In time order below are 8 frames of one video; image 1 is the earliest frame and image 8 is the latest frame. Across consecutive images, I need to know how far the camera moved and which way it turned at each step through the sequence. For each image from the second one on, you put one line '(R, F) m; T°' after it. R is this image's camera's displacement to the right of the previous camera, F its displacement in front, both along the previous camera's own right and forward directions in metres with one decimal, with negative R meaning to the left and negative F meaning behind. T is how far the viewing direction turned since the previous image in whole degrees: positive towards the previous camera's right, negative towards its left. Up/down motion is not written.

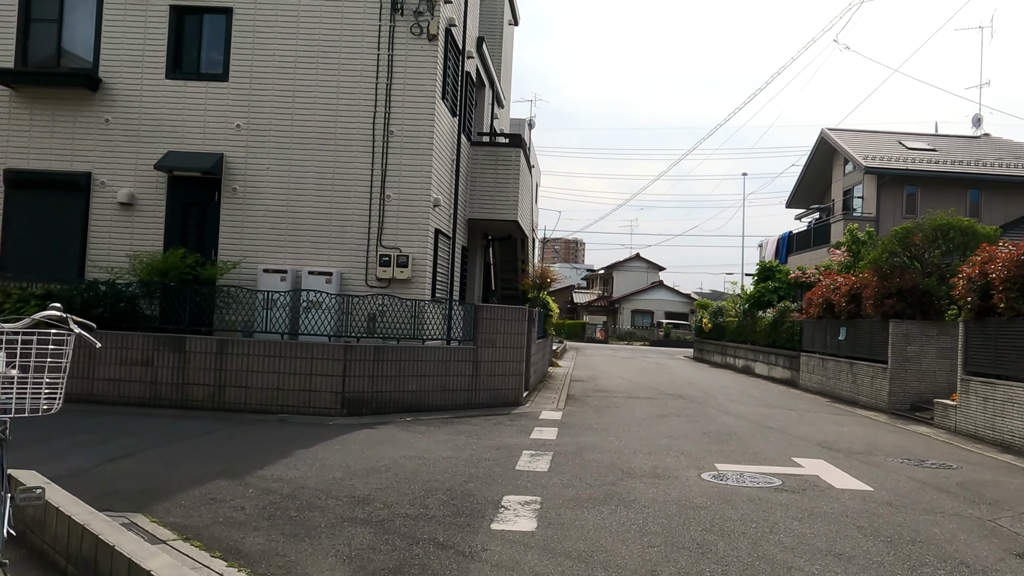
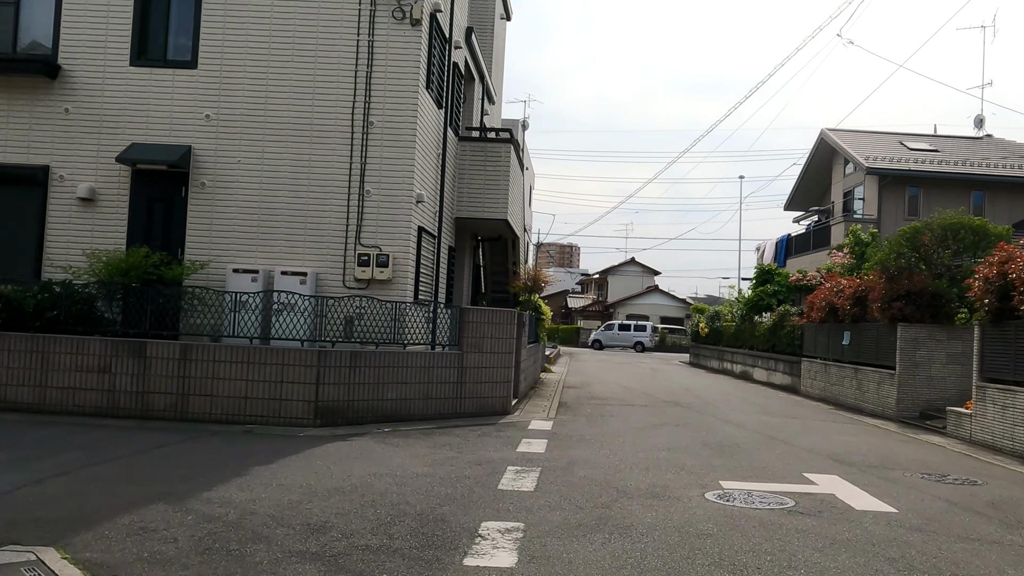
(+0.1, +0.7) m; 0°
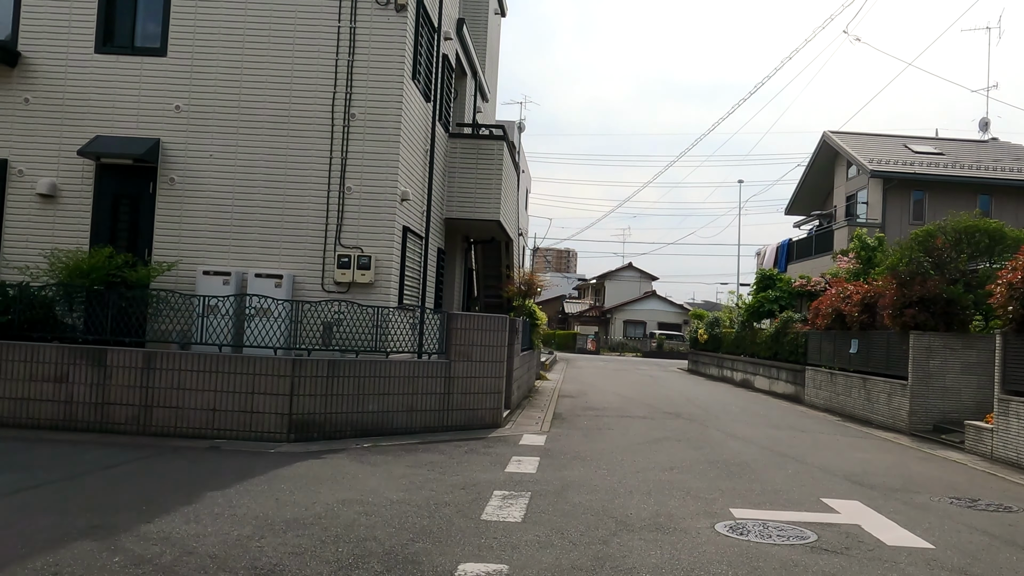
(+0.1, +0.7) m; 0°
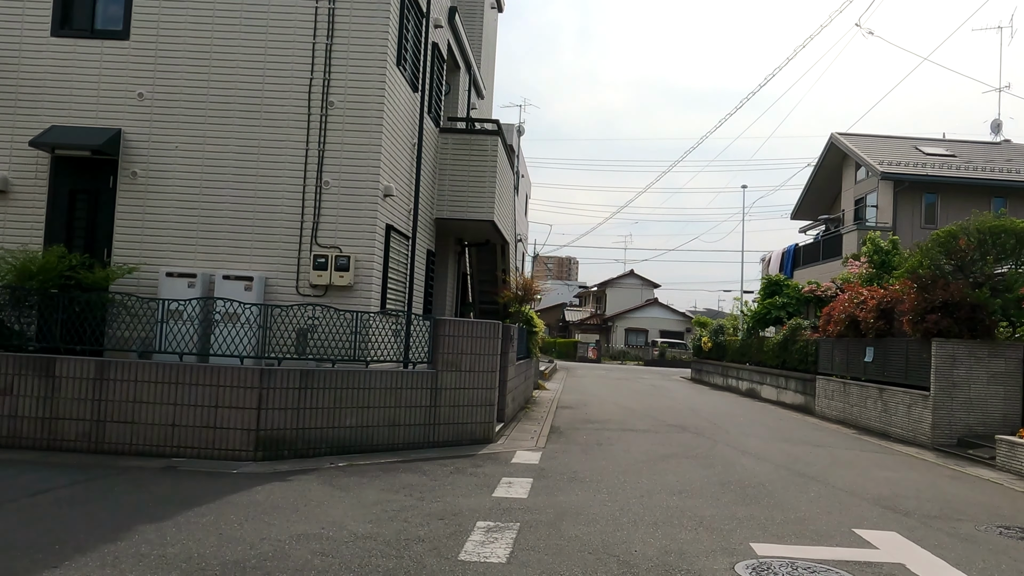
(+0.1, +0.8) m; 0°
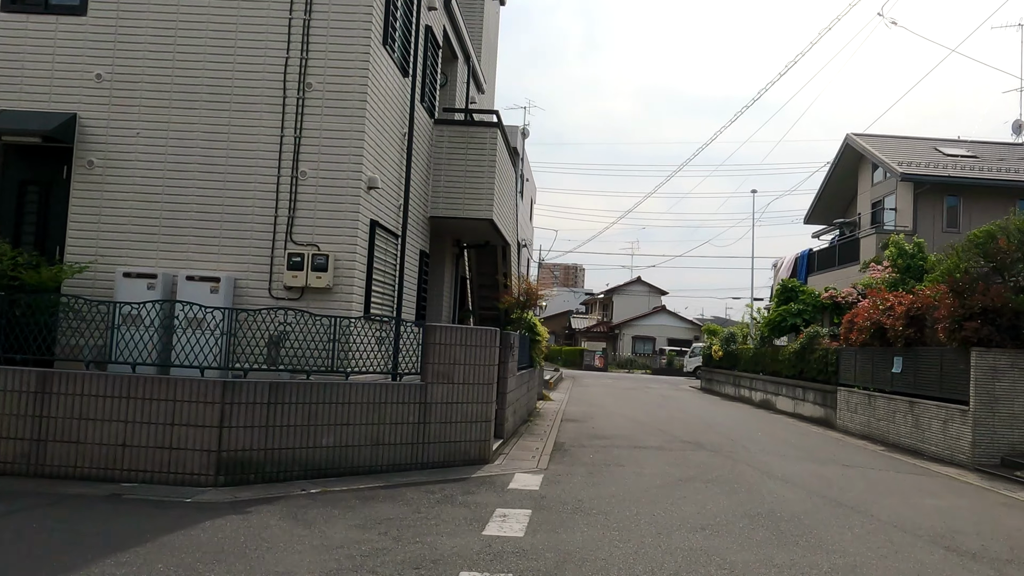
(+0.1, +1.0) m; 0°
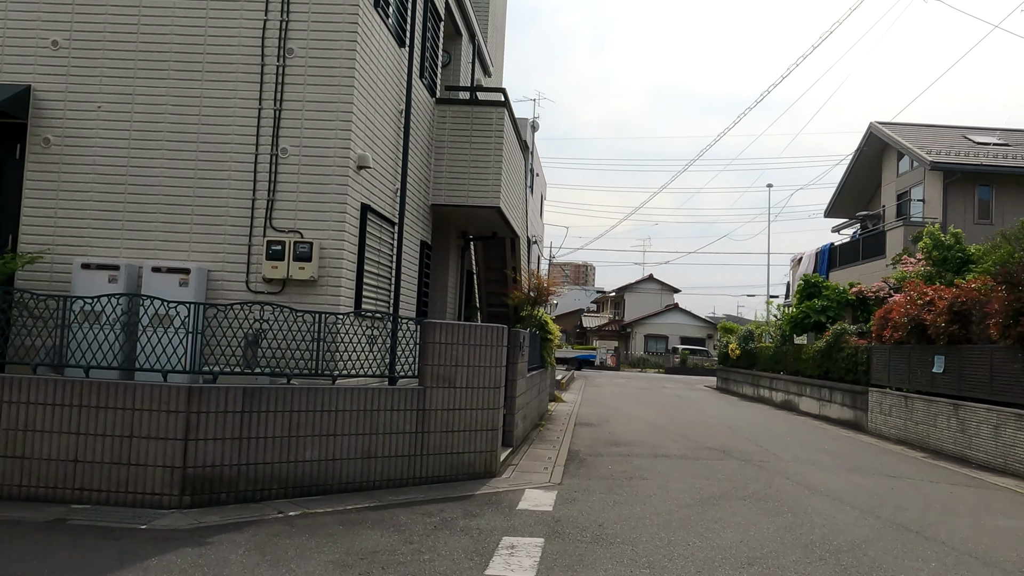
(0.0, +1.0) m; -1°
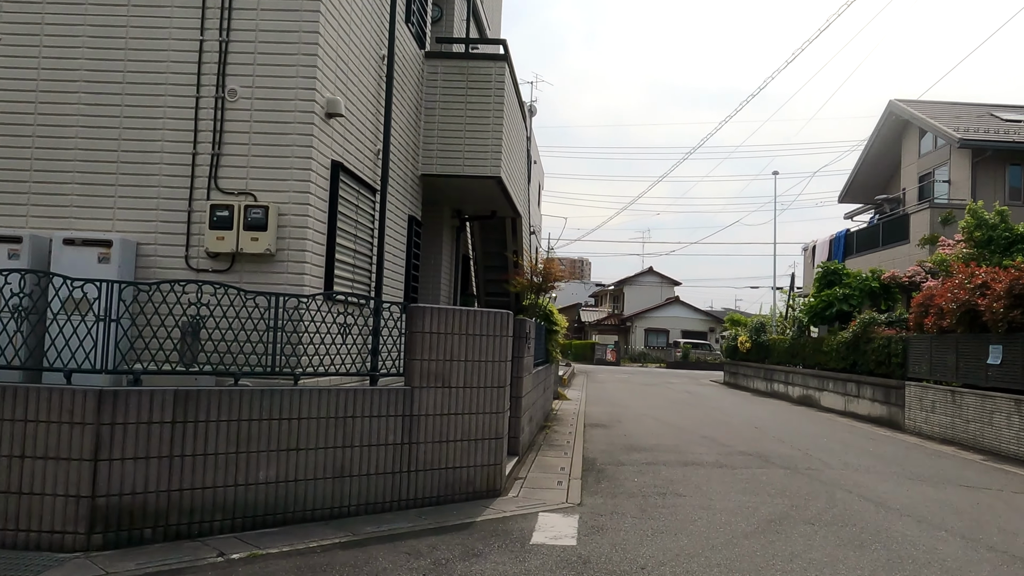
(-0.1, +1.5) m; 0°
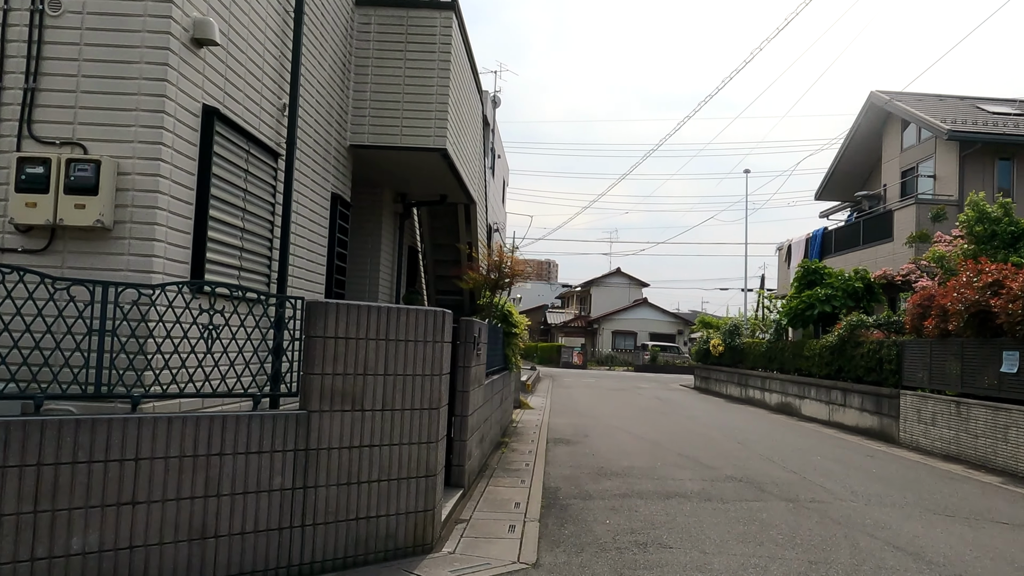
(+0.2, +1.5) m; +2°
